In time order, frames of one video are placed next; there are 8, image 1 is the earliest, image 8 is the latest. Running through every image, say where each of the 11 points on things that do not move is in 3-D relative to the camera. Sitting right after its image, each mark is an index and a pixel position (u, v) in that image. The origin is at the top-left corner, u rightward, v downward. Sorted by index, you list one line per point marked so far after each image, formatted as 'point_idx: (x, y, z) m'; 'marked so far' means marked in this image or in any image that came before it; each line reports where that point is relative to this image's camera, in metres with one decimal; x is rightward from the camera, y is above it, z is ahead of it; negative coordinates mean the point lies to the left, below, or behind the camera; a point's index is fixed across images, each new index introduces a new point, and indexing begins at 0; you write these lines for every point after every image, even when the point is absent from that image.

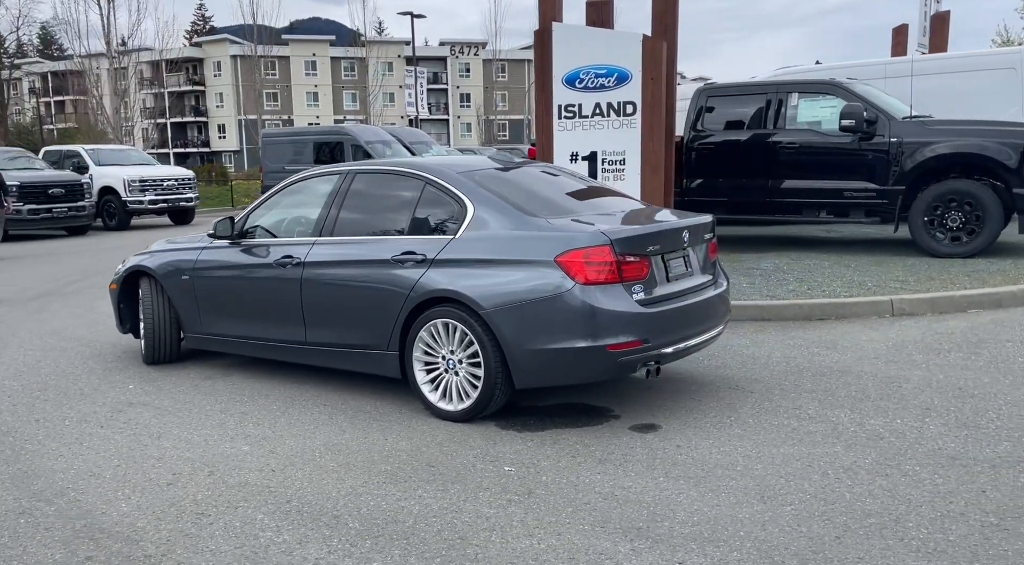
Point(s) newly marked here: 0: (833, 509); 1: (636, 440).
0: (+1.4, -1.0, +3.5) m
1: (+0.6, -0.9, +4.5) m
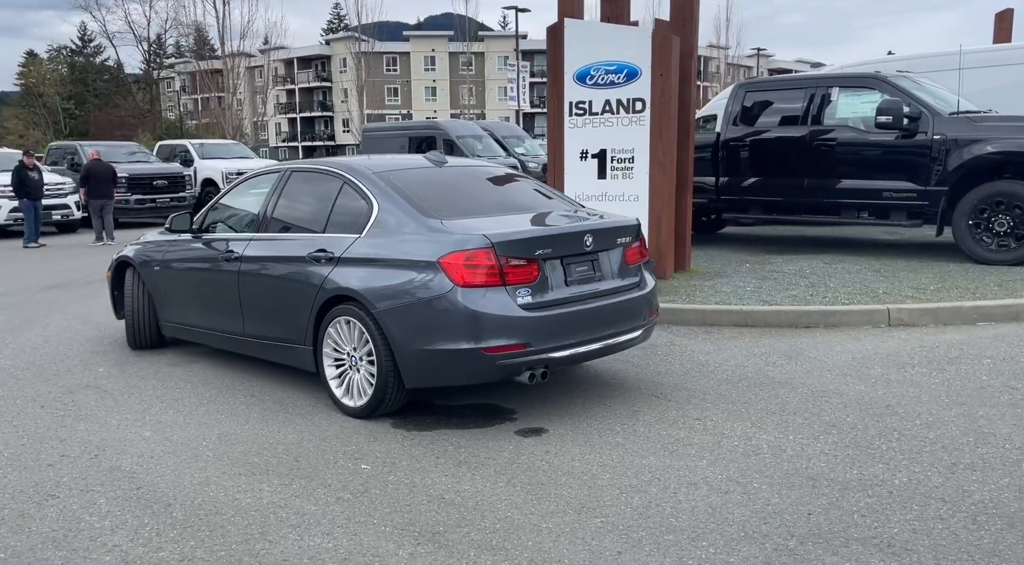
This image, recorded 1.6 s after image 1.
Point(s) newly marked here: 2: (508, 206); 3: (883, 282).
0: (+0.5, -1.0, +3.4) m
1: (0.0, -0.9, +4.5) m
2: (0.0, +0.5, +5.6) m
3: (+4.4, 0.0, +9.8) m
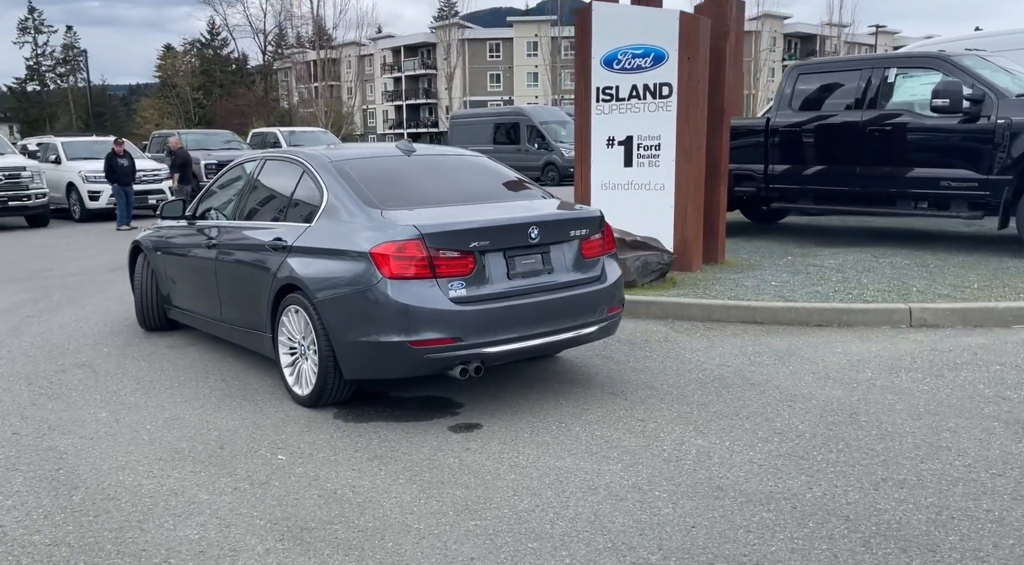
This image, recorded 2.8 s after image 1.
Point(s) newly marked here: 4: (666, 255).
0: (0.0, -1.0, +3.3) m
1: (-0.4, -0.9, +4.4) m
2: (-0.3, +0.6, +5.5) m
3: (+4.6, 0.0, +9.1) m
4: (+1.7, +0.3, +8.9) m
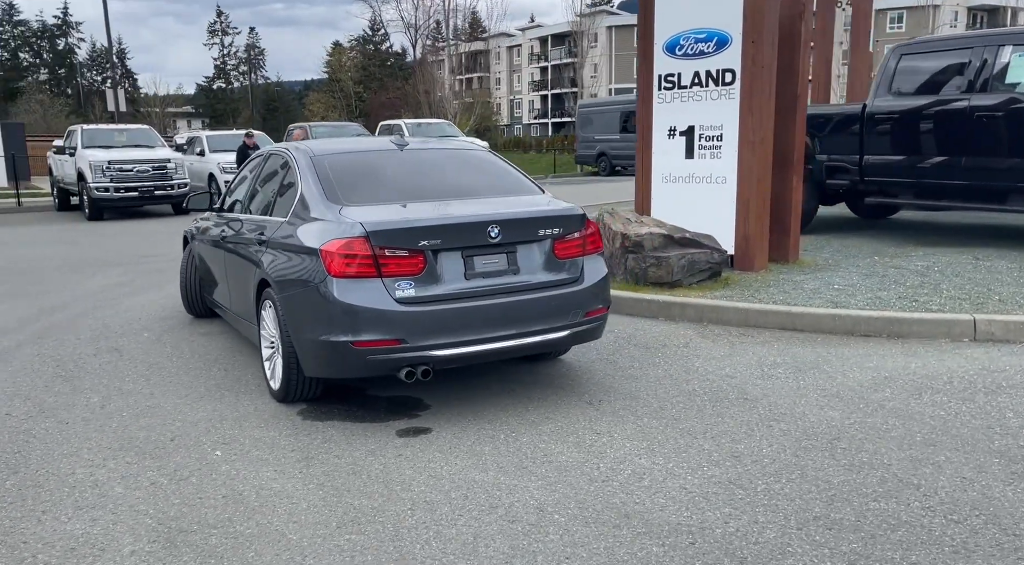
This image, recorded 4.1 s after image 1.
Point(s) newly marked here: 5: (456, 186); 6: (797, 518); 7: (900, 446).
0: (-0.5, -1.0, +3.1) m
1: (-0.7, -0.9, +4.3) m
2: (-0.4, +0.6, +5.3) m
3: (+5.0, 0.0, +8.1) m
4: (+2.1, +0.3, +8.3) m
5: (-0.4, +0.6, +5.4) m
6: (+1.1, -0.9, +3.3) m
7: (+1.9, -0.8, +4.0) m
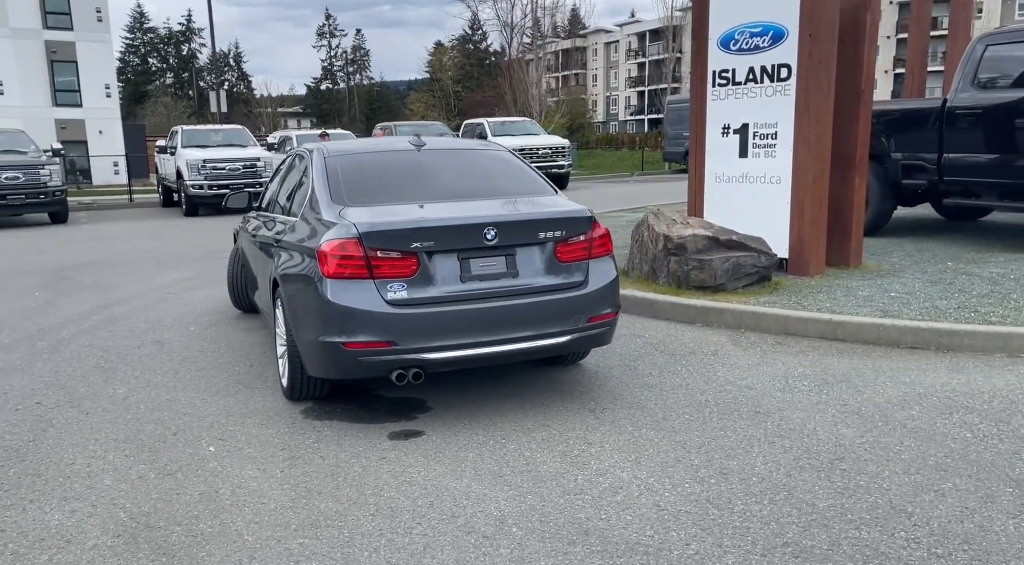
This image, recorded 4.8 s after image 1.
0: (-0.7, -1.0, +3.1) m
1: (-0.8, -0.9, +4.4) m
2: (-0.3, +0.6, +5.3) m
3: (+5.4, -0.1, +7.5) m
4: (+2.5, +0.2, +8.0) m
5: (-0.3, +0.6, +5.4) m
6: (+1.0, -1.0, +3.1) m
7: (+1.8, -0.9, +3.8) m
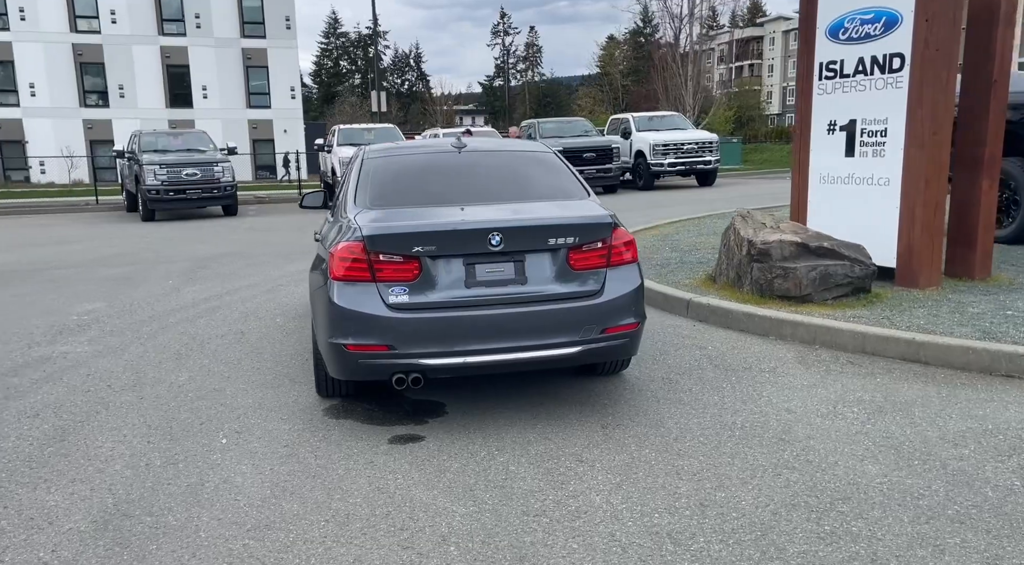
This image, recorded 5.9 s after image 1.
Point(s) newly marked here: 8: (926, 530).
0: (-0.9, -1.1, +3.2) m
1: (-0.8, -0.9, +4.4) m
2: (-0.1, +0.5, +5.2) m
3: (+5.9, -0.3, +6.3) m
4: (+3.1, +0.1, +7.3) m
5: (-0.1, +0.6, +5.3) m
6: (+0.7, -1.1, +2.8) m
7: (+1.6, -1.0, +3.3) m
8: (+1.6, -1.0, +3.2) m
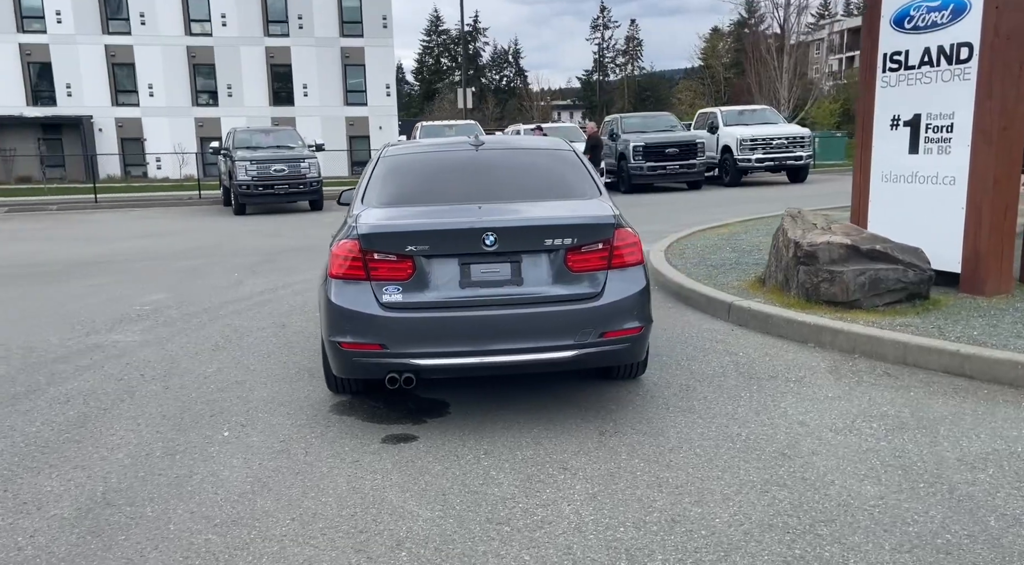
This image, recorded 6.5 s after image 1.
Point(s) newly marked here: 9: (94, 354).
0: (-1.1, -1.1, +3.2) m
1: (-0.9, -0.9, +4.4) m
2: (-0.1, +0.5, +5.1) m
3: (+6.0, -0.4, +5.5) m
4: (+3.4, +0.1, +6.9) m
5: (0.0, +0.6, +5.2) m
6: (+0.4, -1.1, +2.7) m
7: (+1.5, -1.0, +3.1) m
8: (+1.5, -1.0, +3.0) m
9: (-3.5, -0.6, +6.9) m
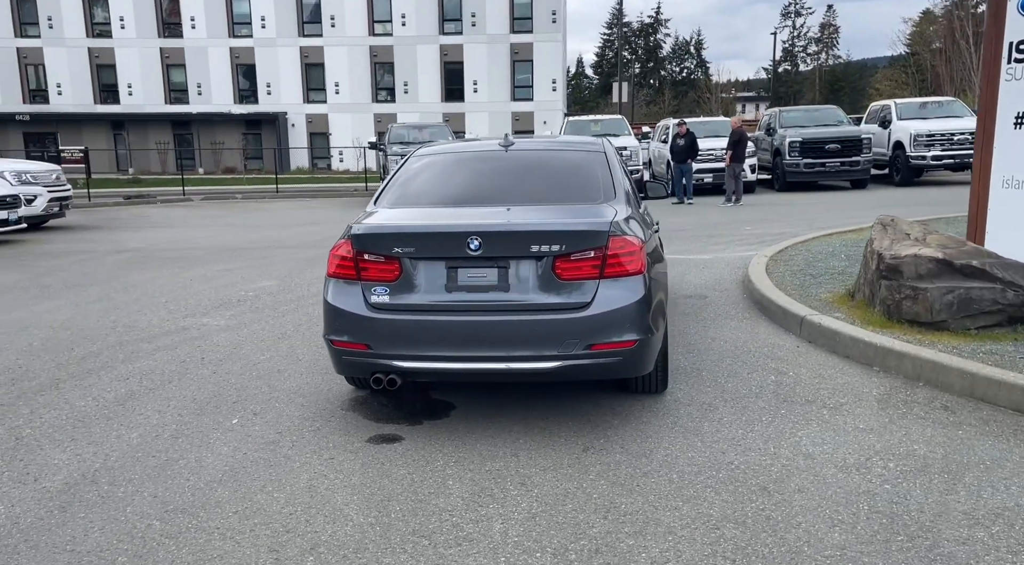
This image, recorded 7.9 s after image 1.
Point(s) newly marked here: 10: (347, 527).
0: (-1.5, -1.0, +3.4) m
1: (-0.9, -0.9, +4.5) m
2: (0.0, +0.5, +5.0) m
3: (+6.0, -0.6, +4.2) m
4: (+3.8, -0.1, +6.1) m
5: (+0.1, +0.6, +5.1) m
6: (0.0, -1.1, +2.5) m
7: (+1.1, -1.1, +2.7) m
8: (+1.0, -1.1, +2.6) m
9: (-3.1, -0.5, +7.5) m
10: (-0.7, -1.0, +3.4) m
